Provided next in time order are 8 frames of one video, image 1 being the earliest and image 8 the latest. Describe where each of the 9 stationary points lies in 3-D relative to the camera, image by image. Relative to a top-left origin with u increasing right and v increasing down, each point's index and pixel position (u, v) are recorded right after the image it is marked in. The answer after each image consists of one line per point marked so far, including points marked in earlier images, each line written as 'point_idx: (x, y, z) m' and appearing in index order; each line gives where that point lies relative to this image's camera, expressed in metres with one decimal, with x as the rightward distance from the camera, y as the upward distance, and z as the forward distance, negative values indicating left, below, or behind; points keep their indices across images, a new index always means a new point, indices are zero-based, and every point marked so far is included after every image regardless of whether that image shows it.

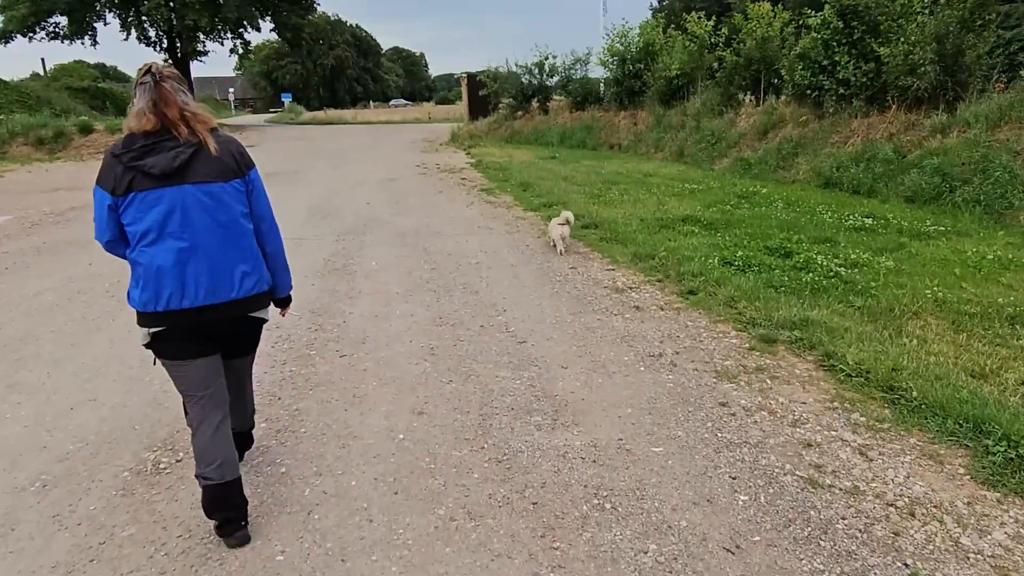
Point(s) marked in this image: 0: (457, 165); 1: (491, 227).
0: (-1.3, +2.9, +17.4) m
1: (-0.3, +0.8, +9.2) m
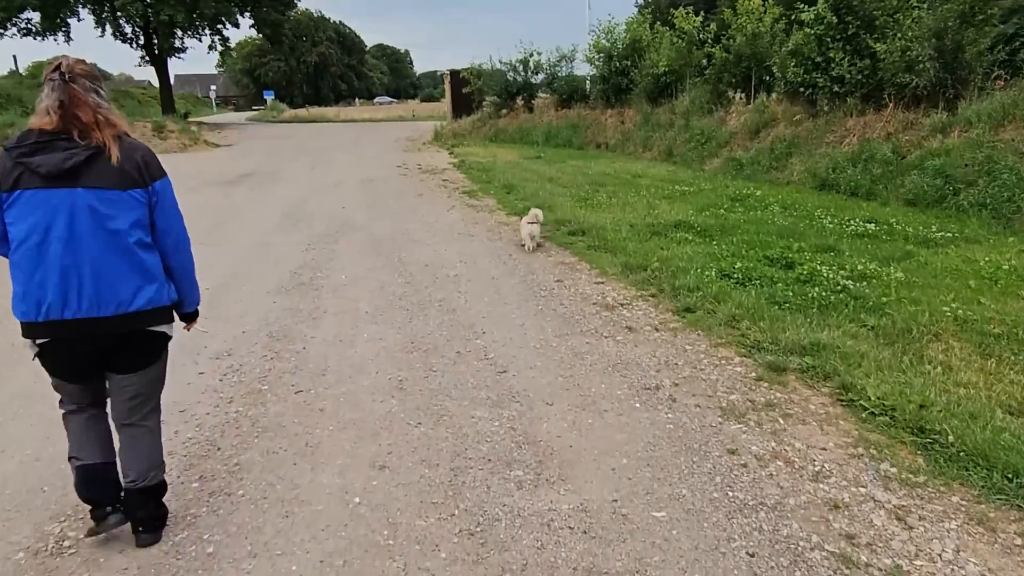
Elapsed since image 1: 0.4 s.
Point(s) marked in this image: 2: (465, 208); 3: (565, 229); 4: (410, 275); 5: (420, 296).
0: (-1.7, +2.8, +16.8) m
1: (-0.5, +0.6, +8.7) m
2: (-0.7, +1.2, +10.7) m
3: (+0.6, +0.7, +8.7) m
4: (-0.9, +0.1, +6.6) m
5: (-0.7, -0.1, +5.9) m
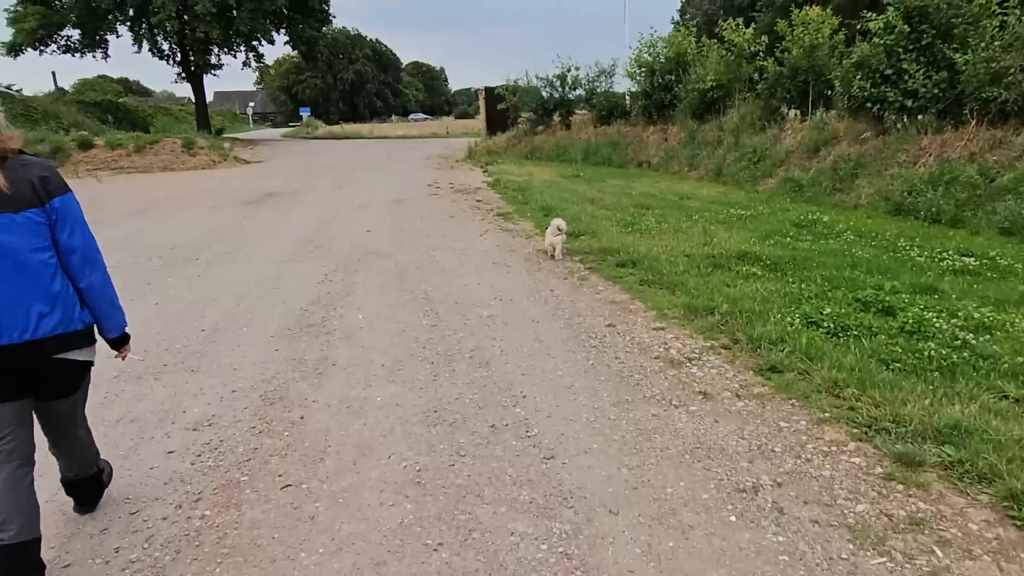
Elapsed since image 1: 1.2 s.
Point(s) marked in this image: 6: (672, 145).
0: (-0.9, +2.3, +16.0) m
1: (-0.1, +0.3, +7.8) m
2: (-0.2, +0.7, +9.8) m
3: (+1.0, +0.3, +7.7) m
4: (-0.6, -0.2, +5.7) m
5: (-0.4, -0.4, +5.0) m
6: (+3.9, +3.5, +17.9) m
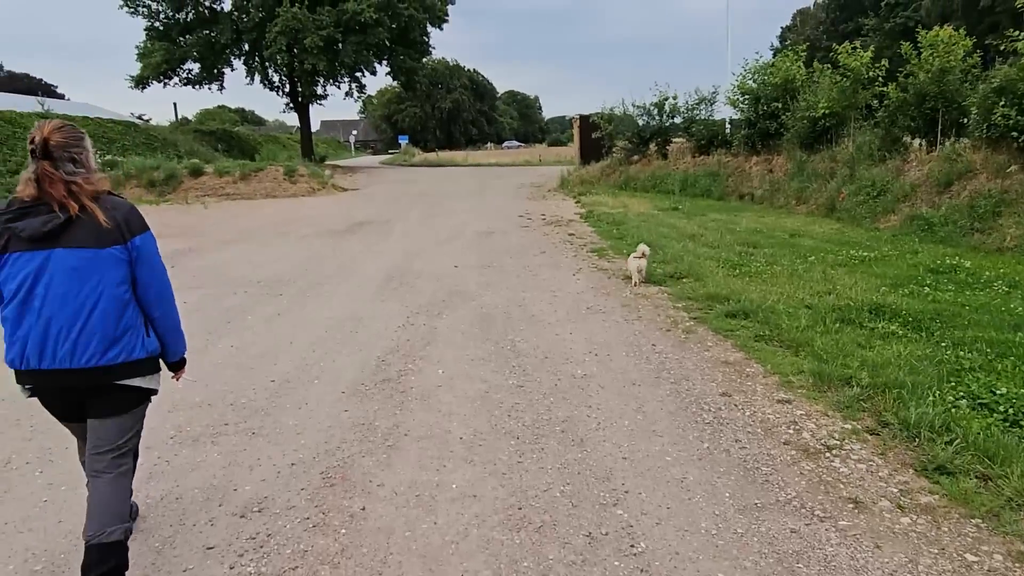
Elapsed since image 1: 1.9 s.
0: (+1.1, +1.5, +15.4) m
1: (+0.9, -0.2, +7.1) m
2: (+1.0, +0.2, +9.2) m
3: (+2.0, -0.2, +6.9) m
4: (+0.1, -0.6, +5.1) m
5: (+0.1, -0.7, +4.4) m
6: (+6.0, +2.5, +16.7) m
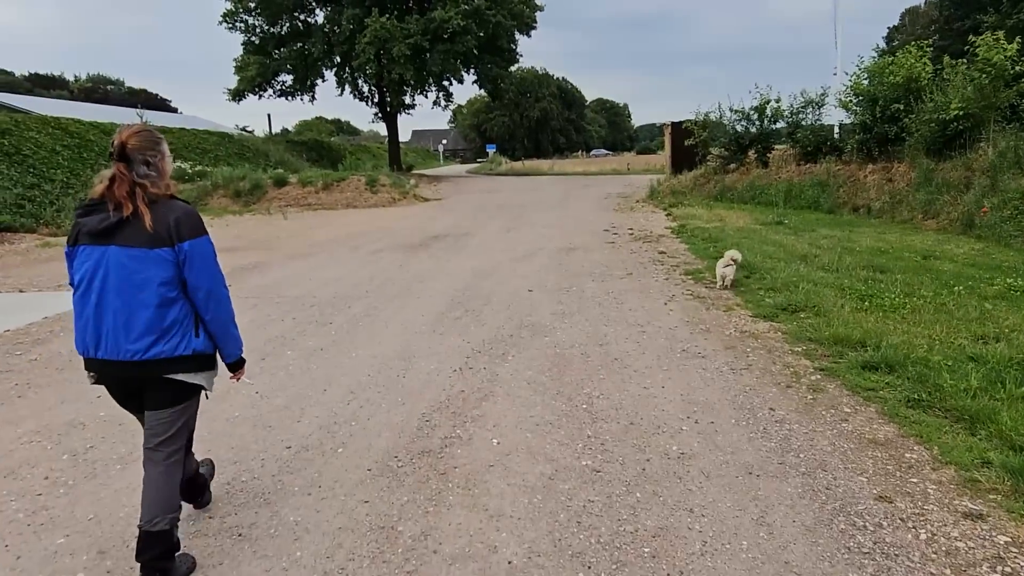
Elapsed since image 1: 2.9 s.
0: (+2.7, +1.1, +14.1) m
1: (+1.5, -0.5, +5.8) m
2: (+1.9, -0.1, +7.9) m
3: (+2.6, -0.5, +5.5) m
4: (+0.5, -0.9, +3.9) m
5: (+0.5, -1.0, +3.2) m
6: (+7.8, +2.0, +14.8) m
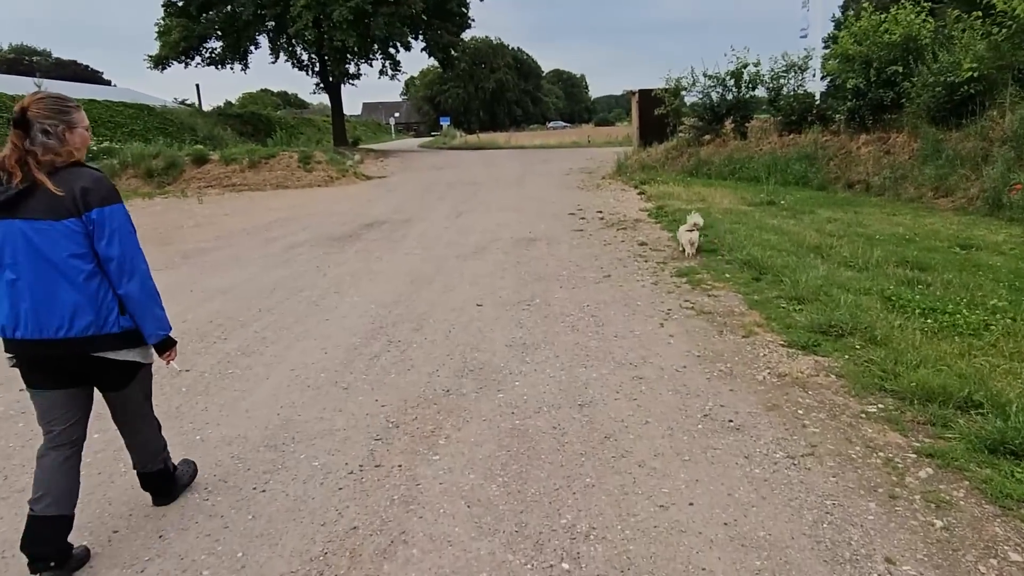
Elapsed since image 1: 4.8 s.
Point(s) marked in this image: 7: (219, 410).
0: (+1.9, +1.2, +12.1) m
1: (+1.2, -0.7, +3.9) m
2: (+1.4, -0.2, +5.9) m
3: (+2.2, -0.7, +3.6) m
4: (+0.3, -1.1, +1.9) m
5: (+0.3, -1.3, +1.2) m
6: (+6.9, +2.3, +13.1) m
7: (-1.6, -0.7, +4.2) m
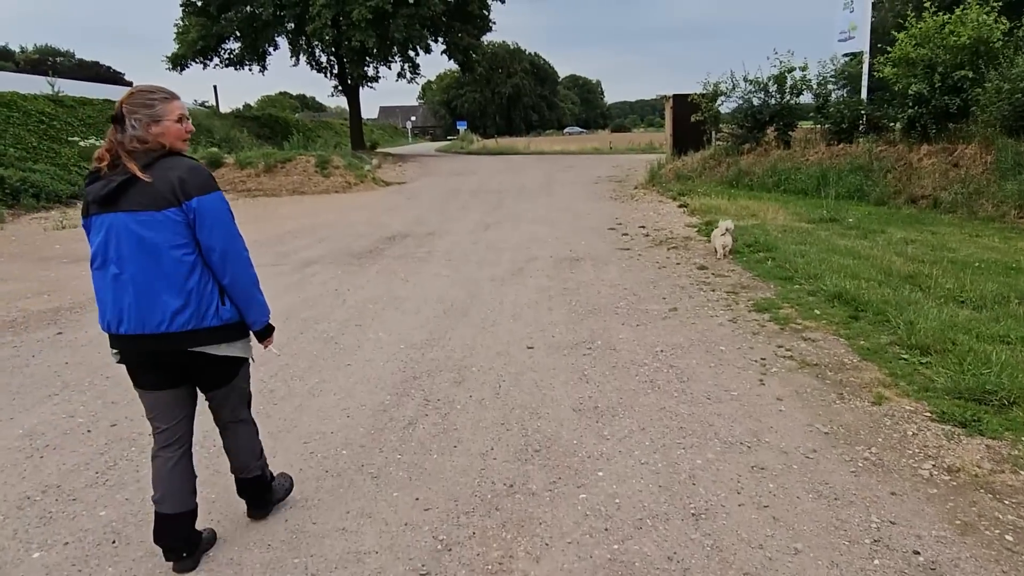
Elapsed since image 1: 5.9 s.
0: (+2.4, +0.9, +11.0) m
1: (+1.5, -1.0, +2.8) m
2: (+1.8, -0.5, +4.8) m
3: (+2.6, -1.0, +2.5) m
4: (+0.6, -1.4, +0.8) m
5: (+0.6, -1.6, +0.1) m
6: (+7.5, +1.9, +11.9) m
7: (-1.3, -0.9, +3.1) m
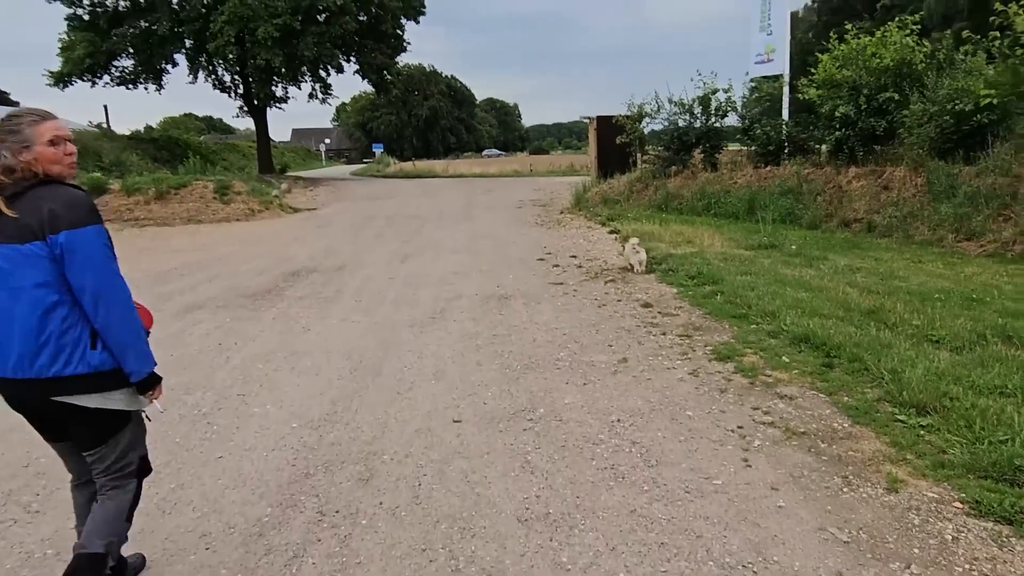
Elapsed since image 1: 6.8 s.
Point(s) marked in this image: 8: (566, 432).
0: (+1.3, +0.4, +10.2) m
1: (+1.4, -1.2, +1.9) m
2: (+1.4, -0.8, +3.9) m
3: (+2.4, -1.2, +1.7) m
4: (+0.6, -1.6, -0.2) m
5: (+0.7, -1.7, -0.9) m
6: (+6.2, +1.5, +11.7) m
7: (-1.5, -1.2, +1.9) m
8: (+0.3, -0.8, +4.1) m
